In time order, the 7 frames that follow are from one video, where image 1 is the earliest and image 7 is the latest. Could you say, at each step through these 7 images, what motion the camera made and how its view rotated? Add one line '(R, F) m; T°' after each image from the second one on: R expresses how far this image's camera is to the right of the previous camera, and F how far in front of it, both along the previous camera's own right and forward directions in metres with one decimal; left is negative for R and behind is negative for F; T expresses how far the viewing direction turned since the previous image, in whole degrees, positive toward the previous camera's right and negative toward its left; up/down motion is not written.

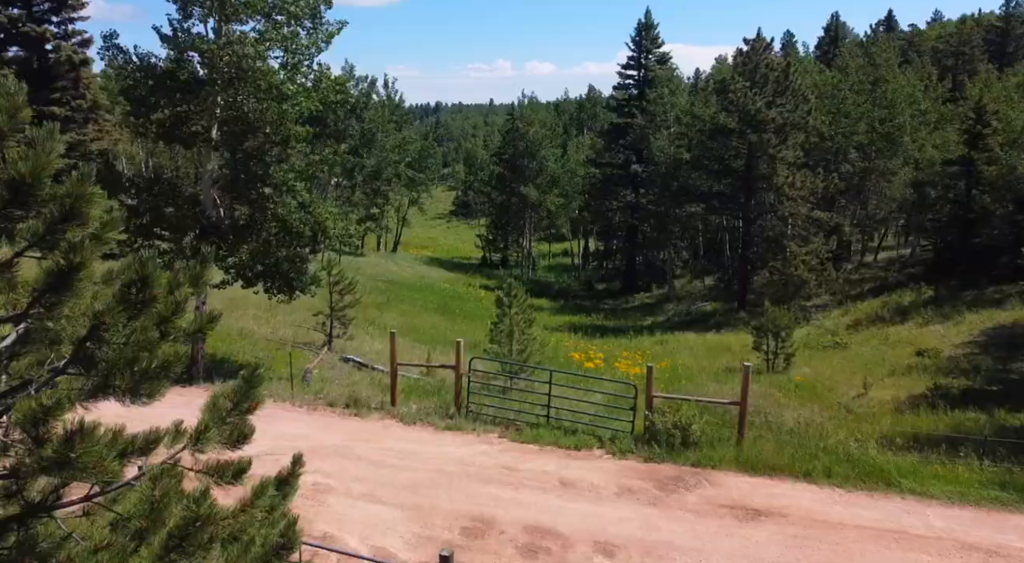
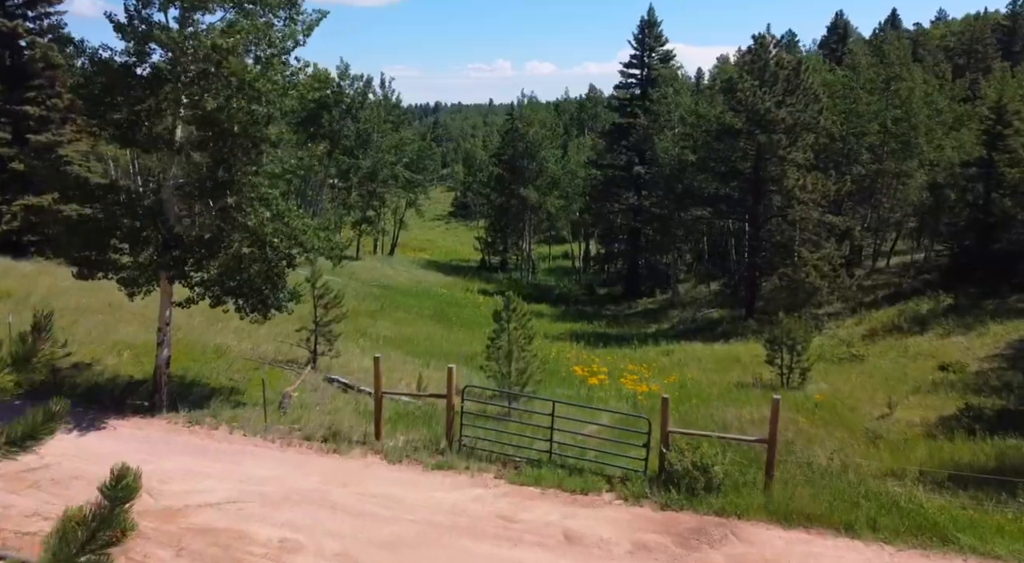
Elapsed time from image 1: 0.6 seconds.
(0.0, +1.4) m; 0°
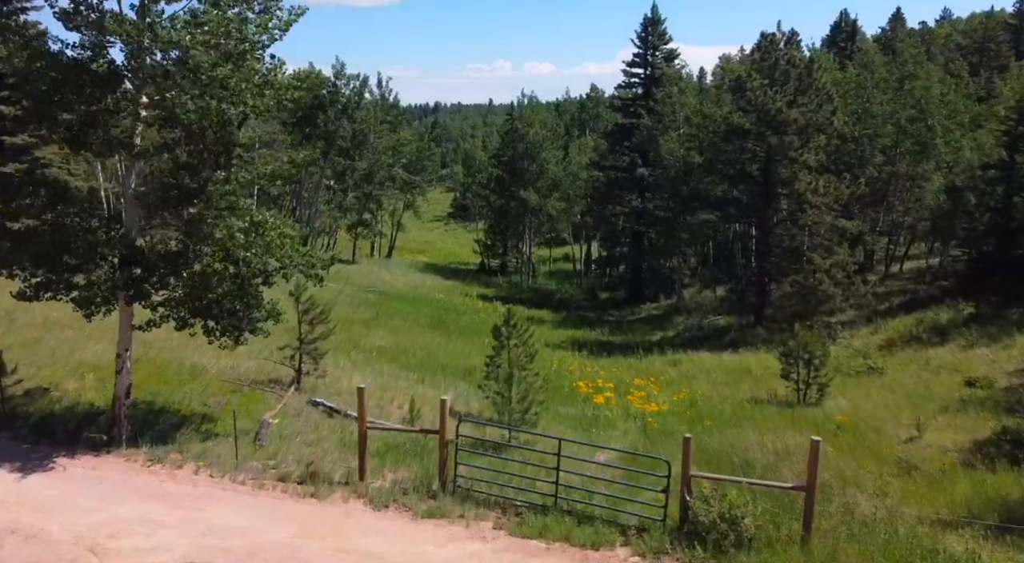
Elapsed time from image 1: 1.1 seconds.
(0.0, +1.3) m; 0°
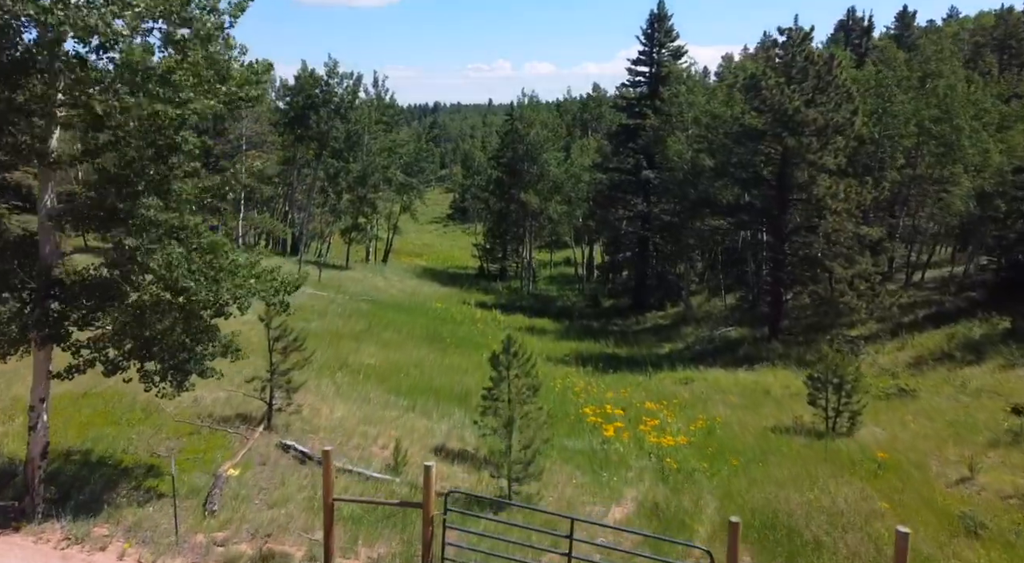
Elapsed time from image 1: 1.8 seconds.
(0.0, +2.0) m; 0°
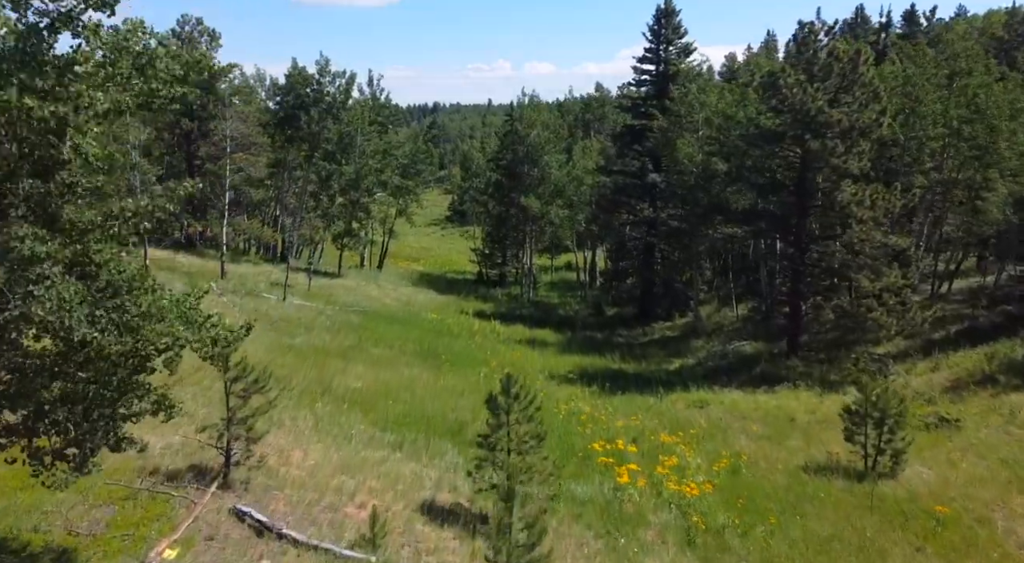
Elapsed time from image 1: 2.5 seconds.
(0.0, +2.2) m; 0°
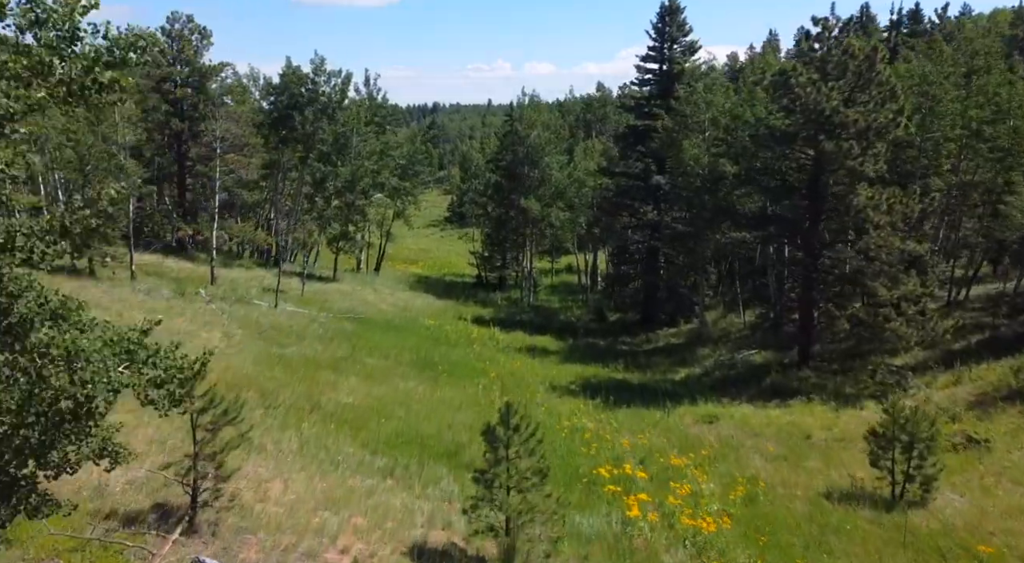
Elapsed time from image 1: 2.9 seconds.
(0.0, +1.3) m; 0°
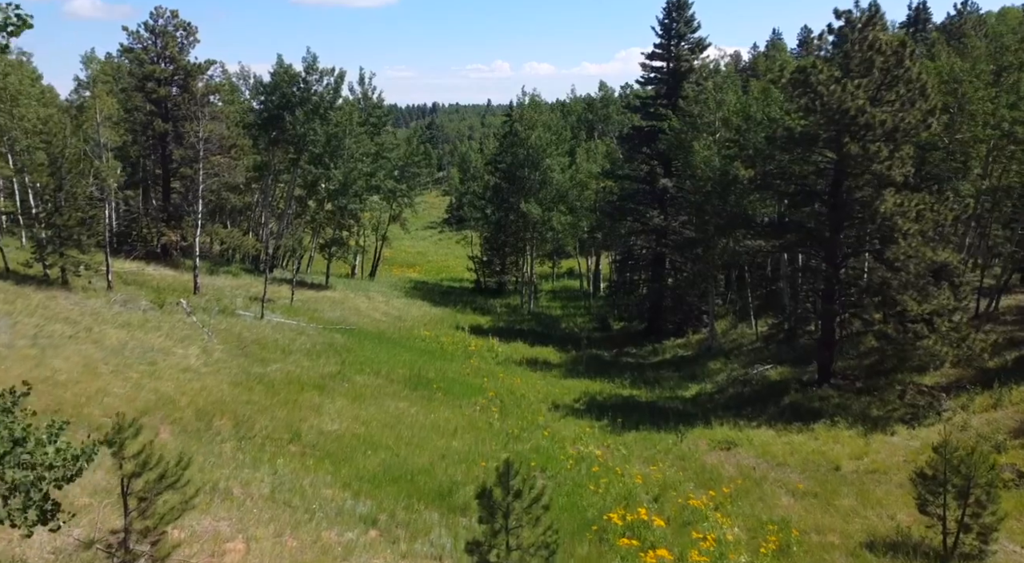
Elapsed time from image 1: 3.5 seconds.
(0.0, +1.9) m; 0°
